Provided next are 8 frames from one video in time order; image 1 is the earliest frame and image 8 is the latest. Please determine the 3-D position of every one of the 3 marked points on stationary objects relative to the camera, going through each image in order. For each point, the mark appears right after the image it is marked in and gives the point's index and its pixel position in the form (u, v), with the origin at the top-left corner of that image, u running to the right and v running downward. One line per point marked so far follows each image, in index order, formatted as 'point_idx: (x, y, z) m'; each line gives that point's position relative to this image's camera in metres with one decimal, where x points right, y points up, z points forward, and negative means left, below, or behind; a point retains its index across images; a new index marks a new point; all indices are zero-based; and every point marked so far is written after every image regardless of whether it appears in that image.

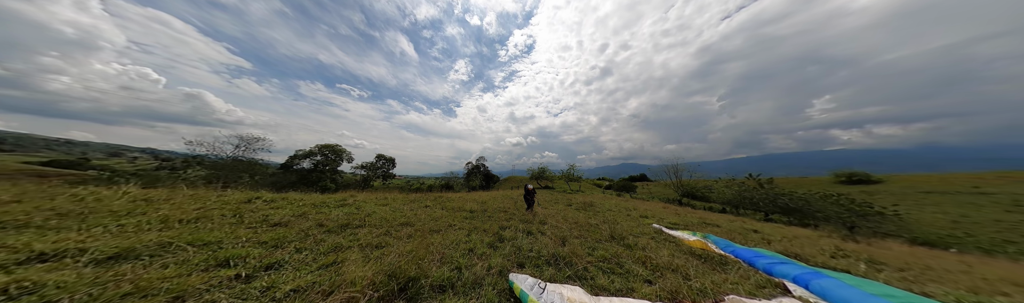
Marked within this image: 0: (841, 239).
0: (+28.5, -7.8, +14.1) m
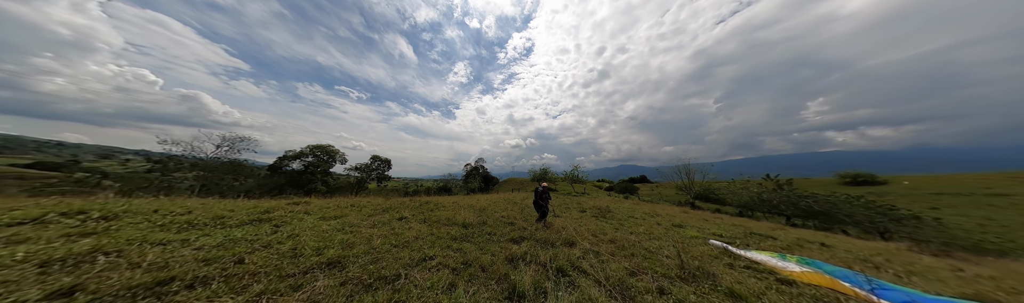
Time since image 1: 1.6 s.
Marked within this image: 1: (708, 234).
0: (+28.9, -7.3, +11.4) m
1: (+14.2, -5.9, +11.1) m
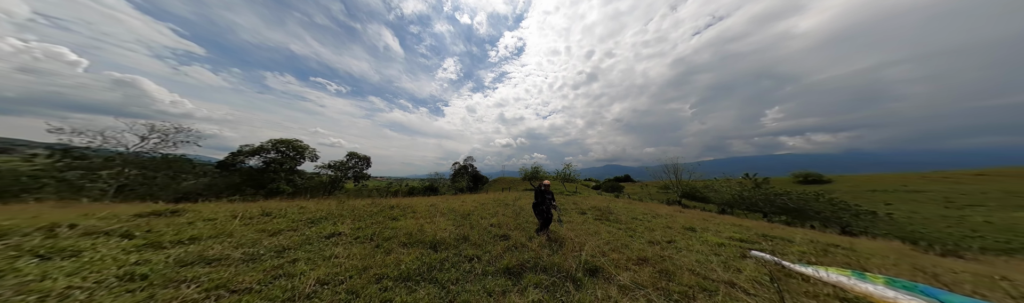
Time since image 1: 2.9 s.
0: (+28.3, -7.1, +11.1) m
1: (+13.7, -5.5, +9.8) m
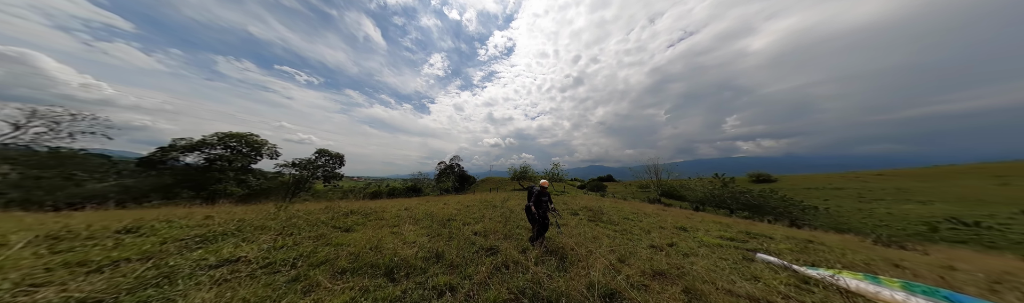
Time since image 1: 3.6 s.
0: (+27.5, -7.2, +12.1) m
1: (+13.0, -5.4, +9.7) m
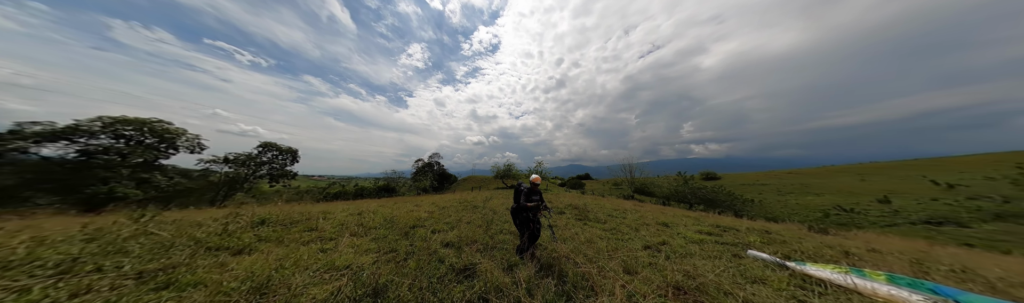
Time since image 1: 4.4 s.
0: (+26.0, -7.2, +13.9) m
1: (+11.9, -5.2, +9.9) m
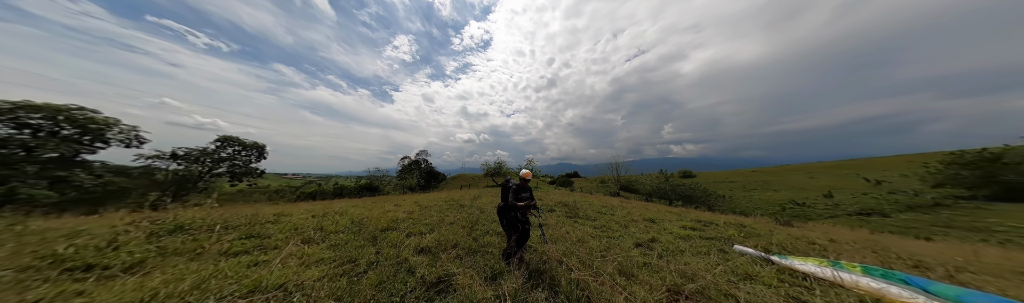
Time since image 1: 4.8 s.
0: (+25.0, -7.1, +15.0) m
1: (+11.2, -5.0, +10.1) m
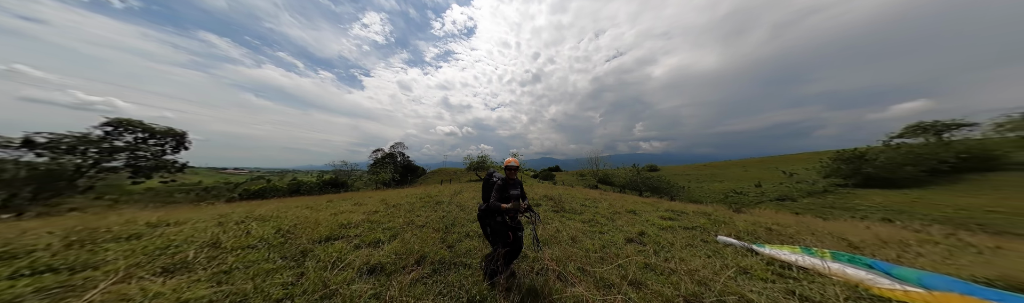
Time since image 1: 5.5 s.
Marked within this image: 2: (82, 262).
0: (+23.3, -6.6, +16.9) m
1: (+10.1, -4.5, +10.5) m
2: (-6.8, -1.9, +2.7) m
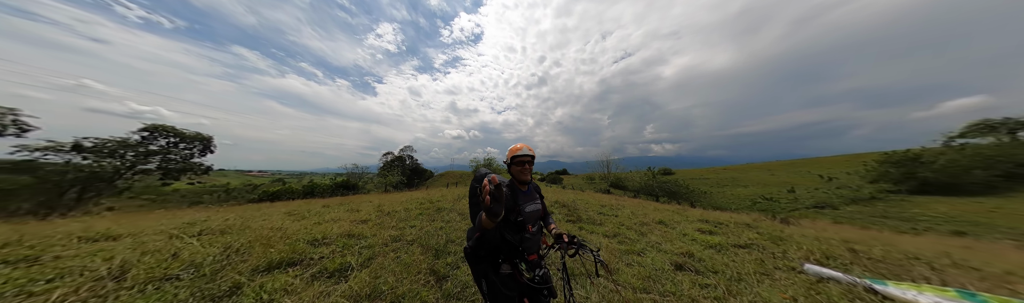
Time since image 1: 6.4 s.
0: (+24.1, -6.7, +14.6) m
1: (+10.7, -4.5, +8.8) m
2: (-6.6, -1.8, +1.8) m
